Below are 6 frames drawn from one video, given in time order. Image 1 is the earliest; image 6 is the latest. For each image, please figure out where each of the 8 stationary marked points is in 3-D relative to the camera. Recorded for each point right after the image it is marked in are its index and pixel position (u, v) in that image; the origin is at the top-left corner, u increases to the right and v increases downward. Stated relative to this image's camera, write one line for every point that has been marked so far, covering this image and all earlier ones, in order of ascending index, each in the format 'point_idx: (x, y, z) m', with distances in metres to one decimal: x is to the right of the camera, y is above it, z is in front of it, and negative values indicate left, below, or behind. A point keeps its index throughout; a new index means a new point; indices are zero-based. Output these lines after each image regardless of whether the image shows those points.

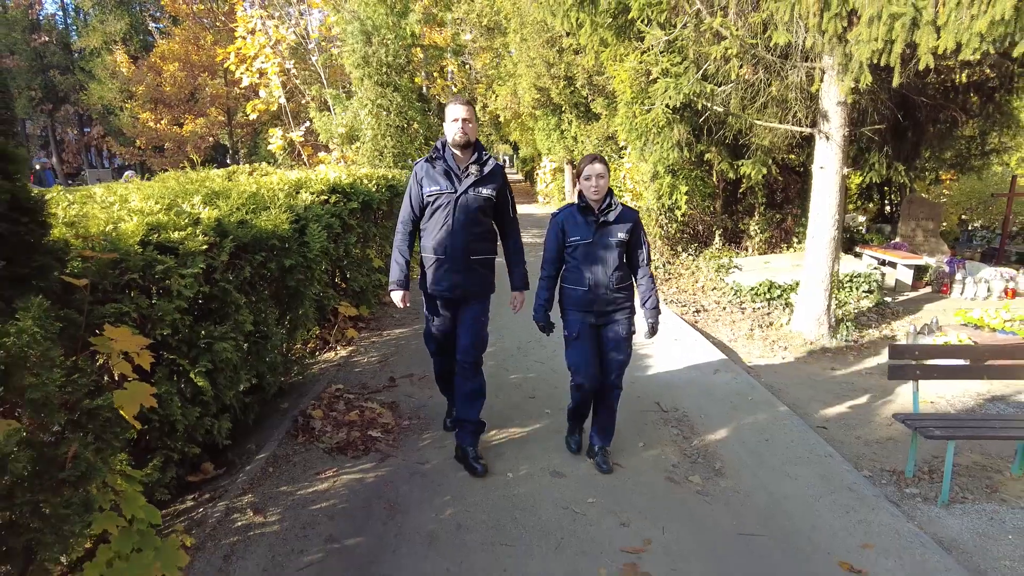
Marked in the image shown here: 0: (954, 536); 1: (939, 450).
0: (+2.4, -1.3, +3.3) m
1: (+3.0, -1.1, +4.1) m
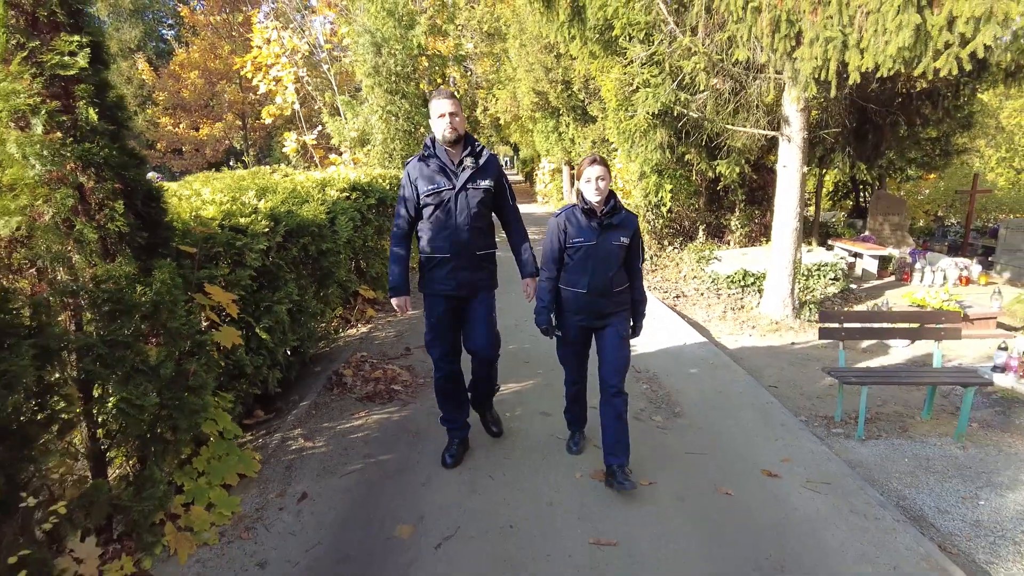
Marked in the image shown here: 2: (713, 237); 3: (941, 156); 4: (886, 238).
0: (+2.4, -1.1, +4.1) m
1: (+3.0, -0.9, +4.9) m
2: (+3.7, +0.9, +10.9) m
3: (+7.7, +2.3, +10.5) m
4: (+6.6, +0.9, +10.4) m
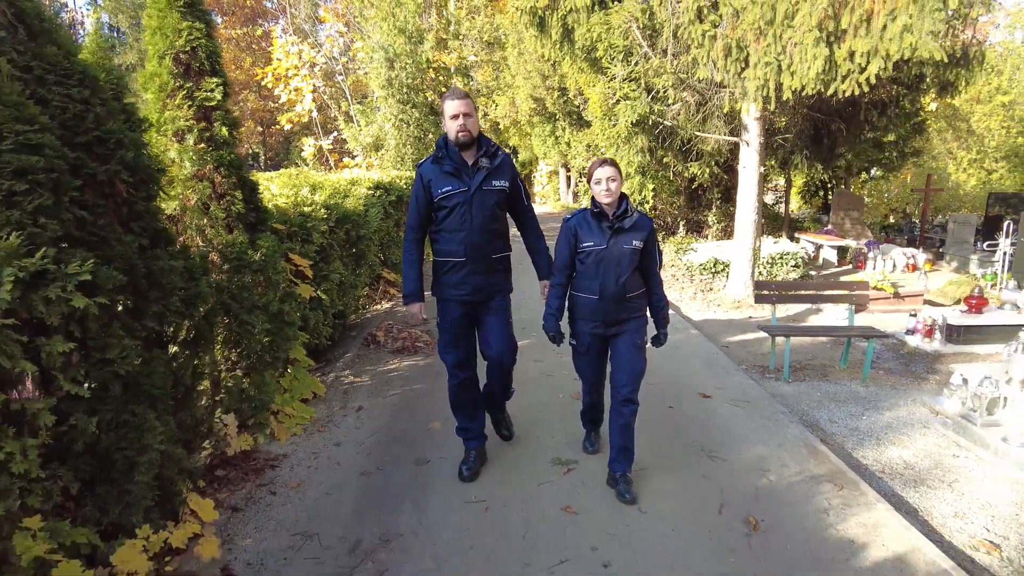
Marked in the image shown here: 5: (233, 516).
0: (+2.4, -0.9, +5.2) m
1: (+3.0, -0.7, +6.1) m
2: (+3.7, +1.2, +12.1) m
3: (+7.7, +2.6, +11.7) m
4: (+6.6, +1.1, +11.6) m
5: (-1.5, -1.2, +3.1) m
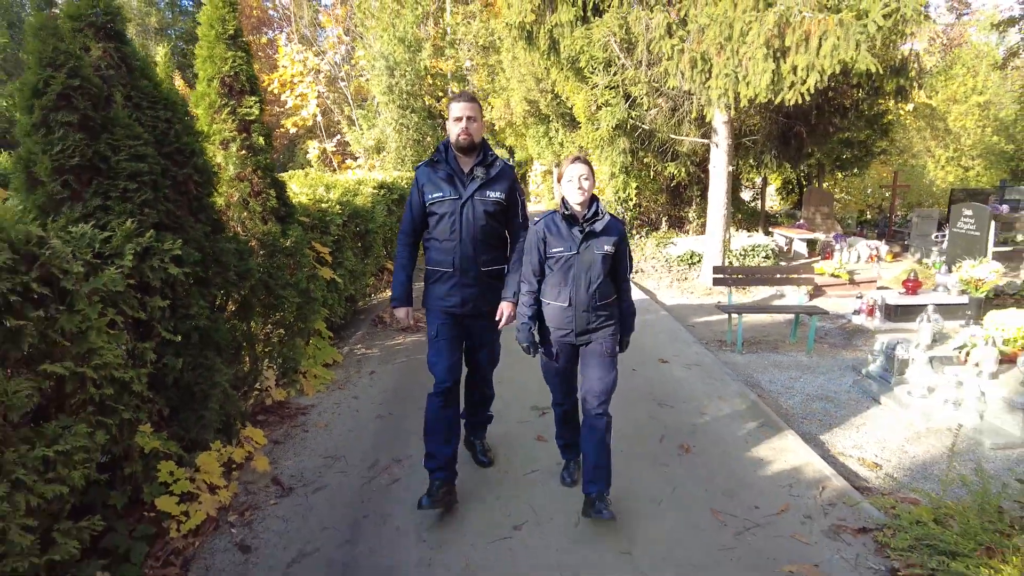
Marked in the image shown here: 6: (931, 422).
0: (+2.3, -0.7, +6.1) m
1: (+2.9, -0.5, +6.9) m
2: (+3.6, +1.3, +12.9) m
3: (+7.5, +2.8, +12.5) m
4: (+6.5, +1.3, +12.4) m
5: (-1.6, -1.0, +3.9) m
6: (+3.1, -1.0, +4.4) m
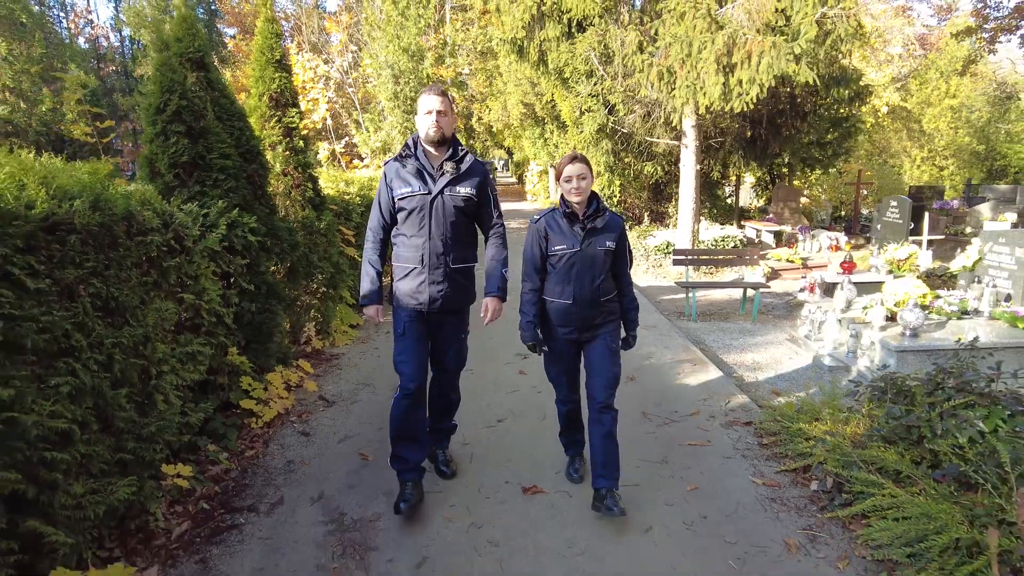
0: (+2.2, -0.5, +7.2) m
1: (+2.8, -0.3, +8.1) m
2: (+3.5, +1.6, +14.1) m
3: (+7.4, +3.0, +13.7) m
4: (+6.3, +1.6, +13.6) m
5: (-1.7, -0.8, +5.1) m
6: (+3.0, -0.7, +5.6) m
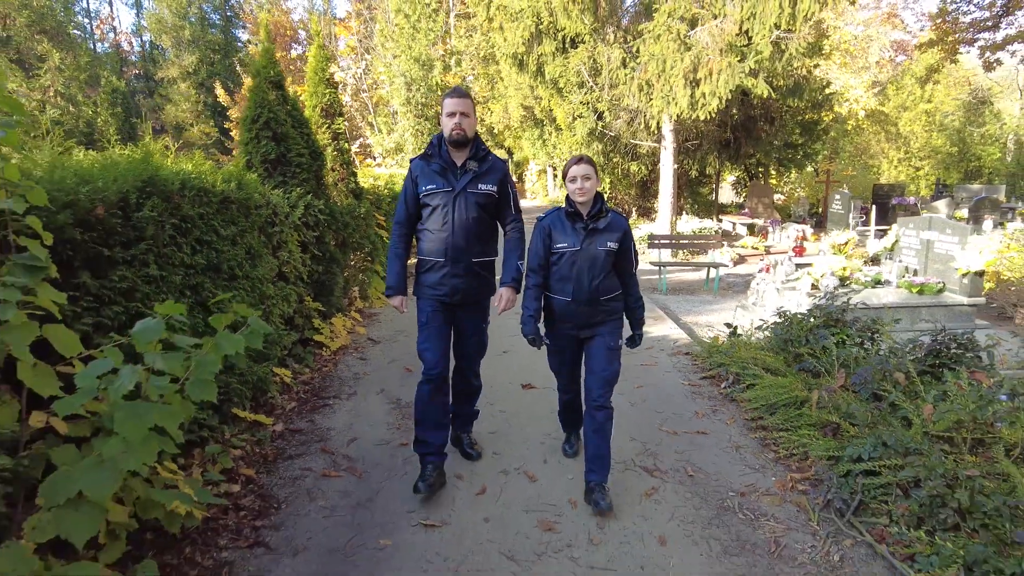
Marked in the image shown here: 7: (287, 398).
0: (+2.2, -0.1, +8.7) m
1: (+2.8, +0.1, +9.5) m
2: (+3.5, +1.9, +15.5) m
3: (+7.4, +3.3, +15.1) m
4: (+6.4, +1.9, +15.1) m
5: (-1.7, -0.4, +6.5) m
6: (+3.0, -0.4, +7.0) m
7: (-1.7, -0.8, +4.5) m
